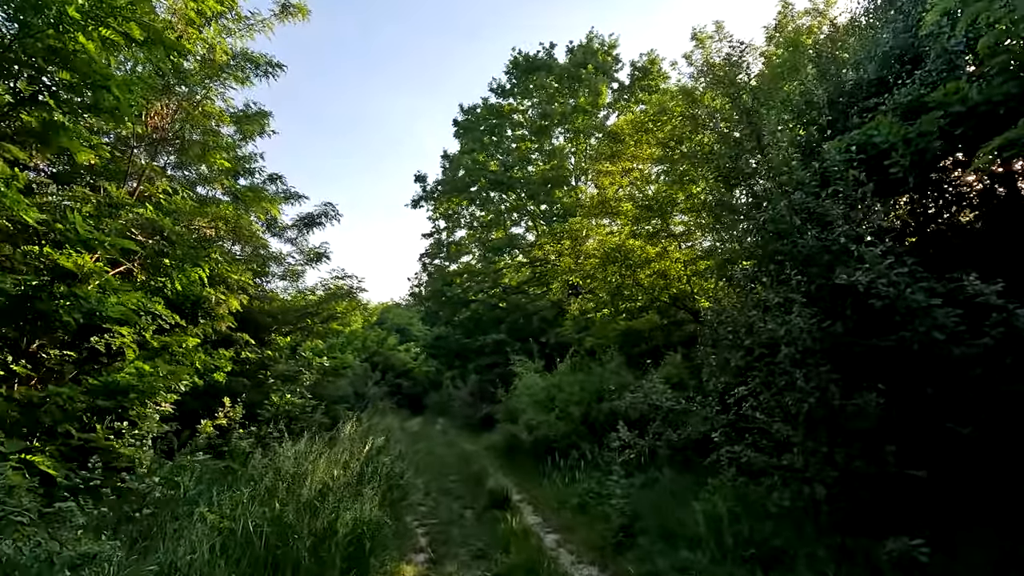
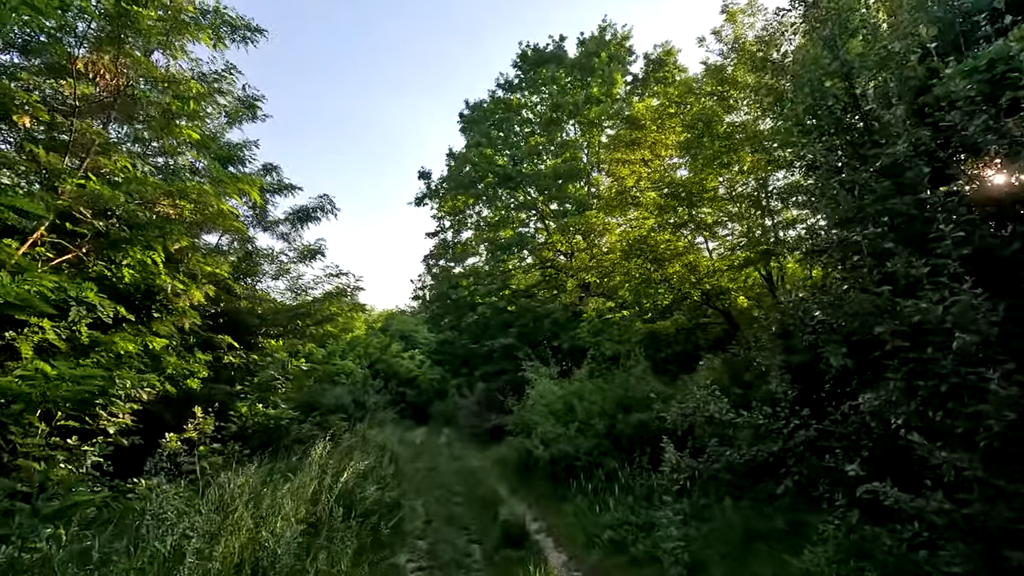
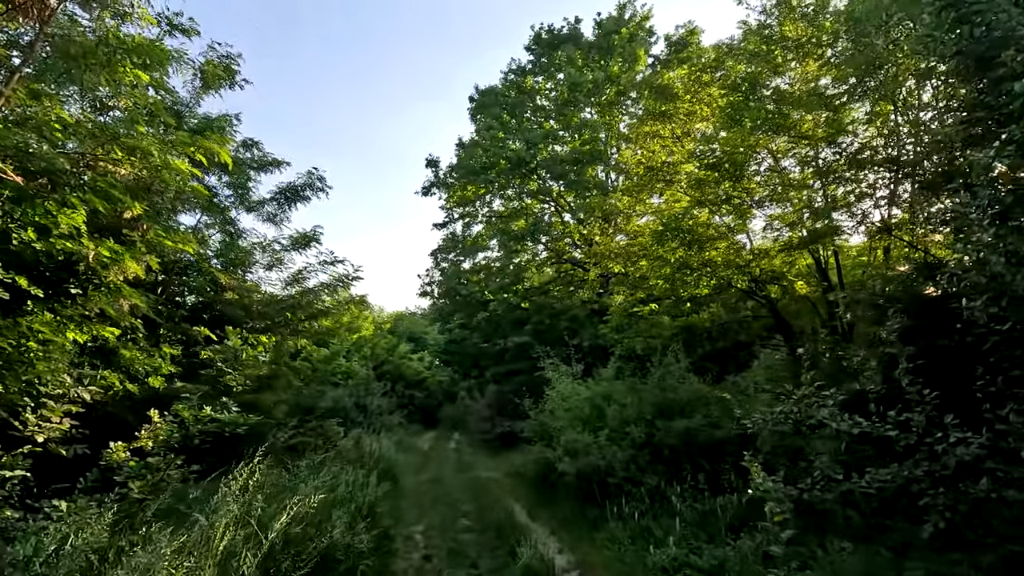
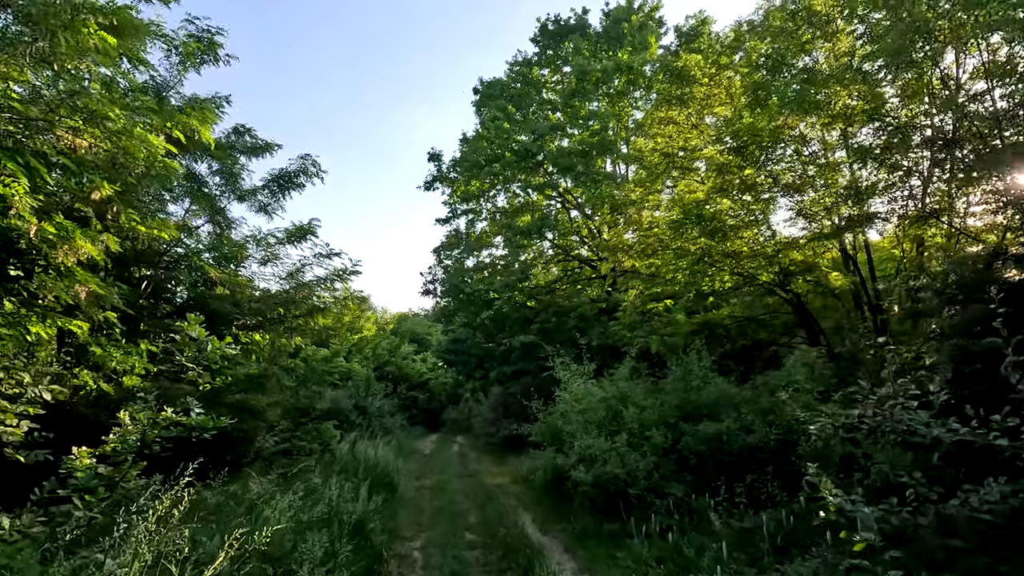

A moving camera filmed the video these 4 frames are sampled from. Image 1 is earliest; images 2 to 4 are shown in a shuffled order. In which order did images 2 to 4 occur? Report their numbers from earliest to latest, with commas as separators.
2, 3, 4
